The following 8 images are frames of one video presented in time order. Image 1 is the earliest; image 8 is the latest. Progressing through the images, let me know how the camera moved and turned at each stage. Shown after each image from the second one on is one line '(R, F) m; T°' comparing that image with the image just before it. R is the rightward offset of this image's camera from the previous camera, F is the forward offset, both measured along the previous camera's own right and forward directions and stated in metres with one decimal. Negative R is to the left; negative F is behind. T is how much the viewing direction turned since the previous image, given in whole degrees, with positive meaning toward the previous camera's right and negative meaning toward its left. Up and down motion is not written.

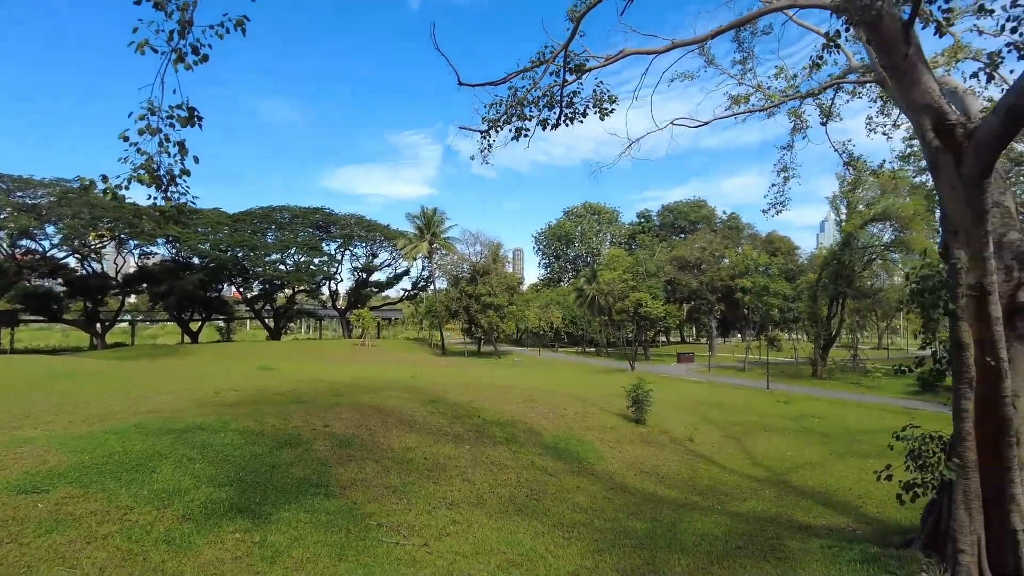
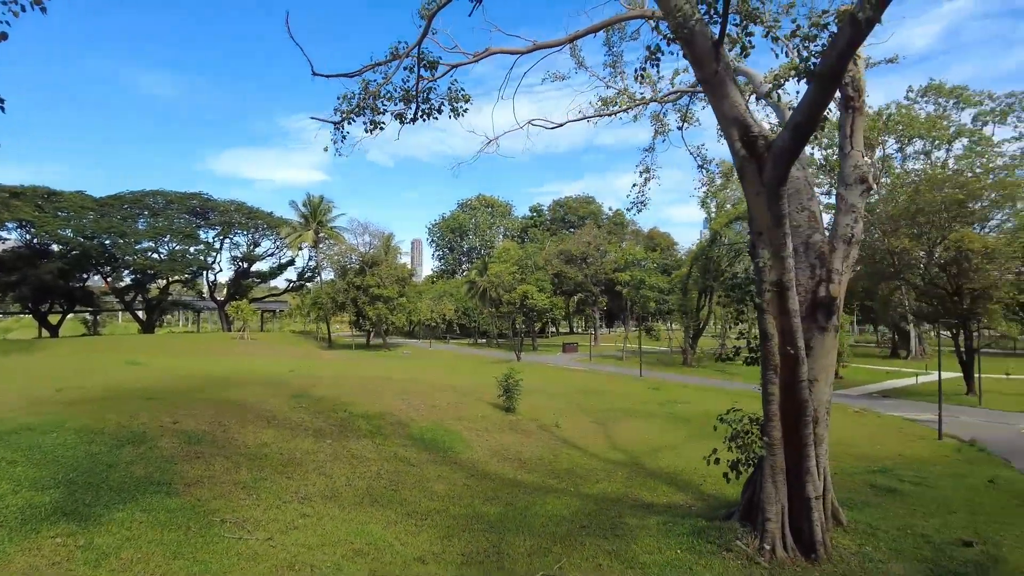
(+0.4, -0.2) m; +9°
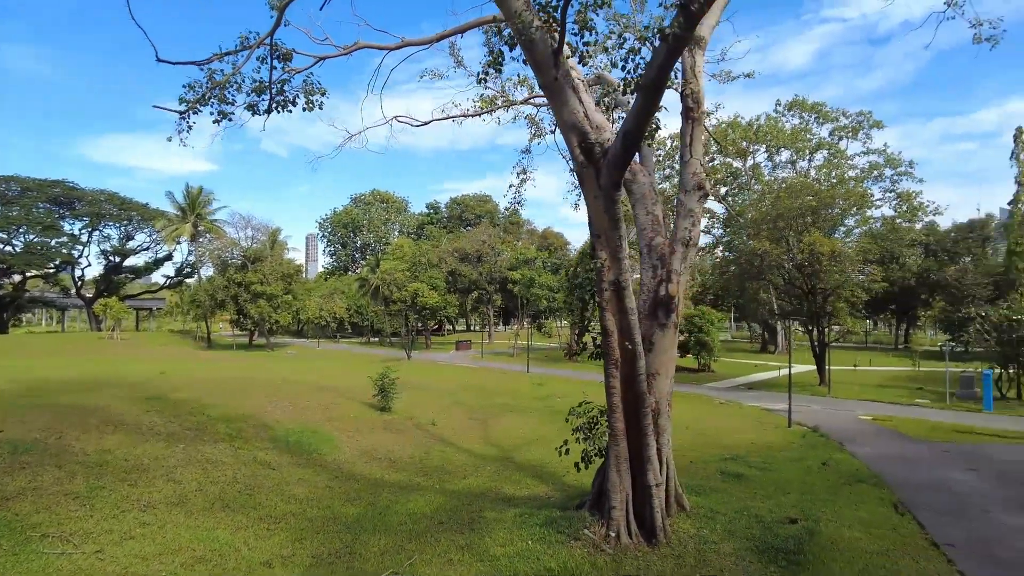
(+0.4, -0.1) m; +9°
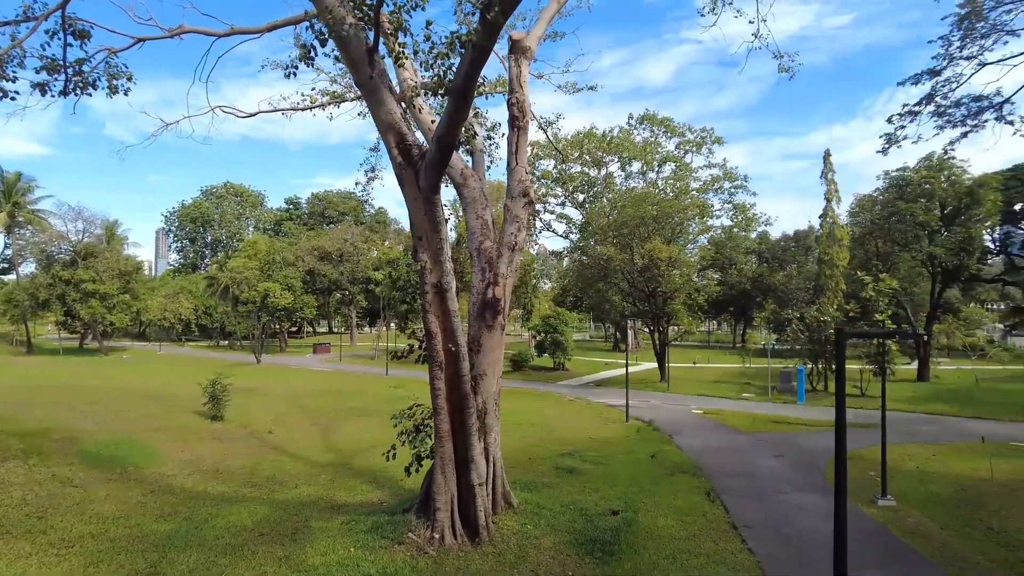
(+0.4, 0.0) m; +11°
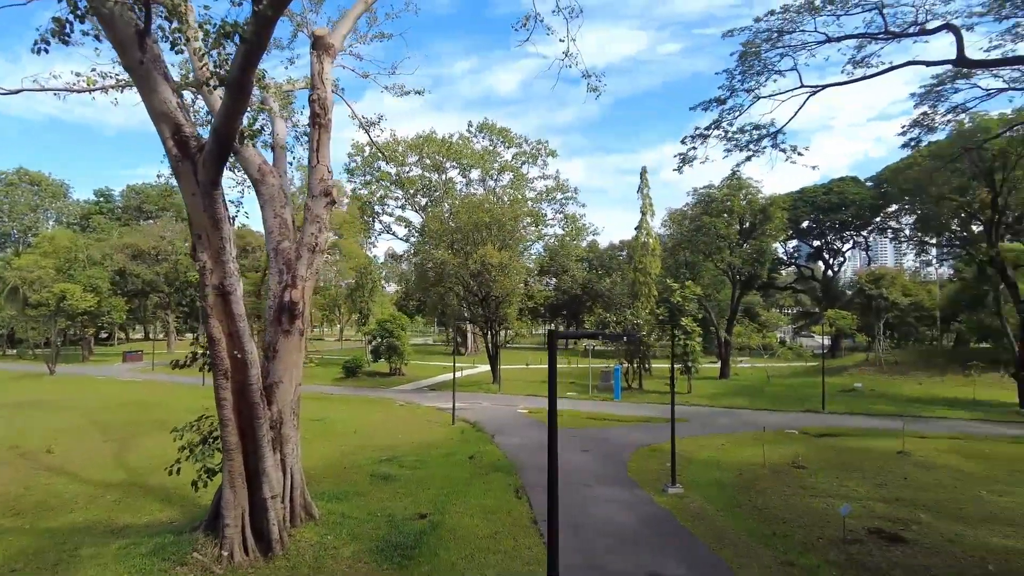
(+0.4, -0.1) m; +13°
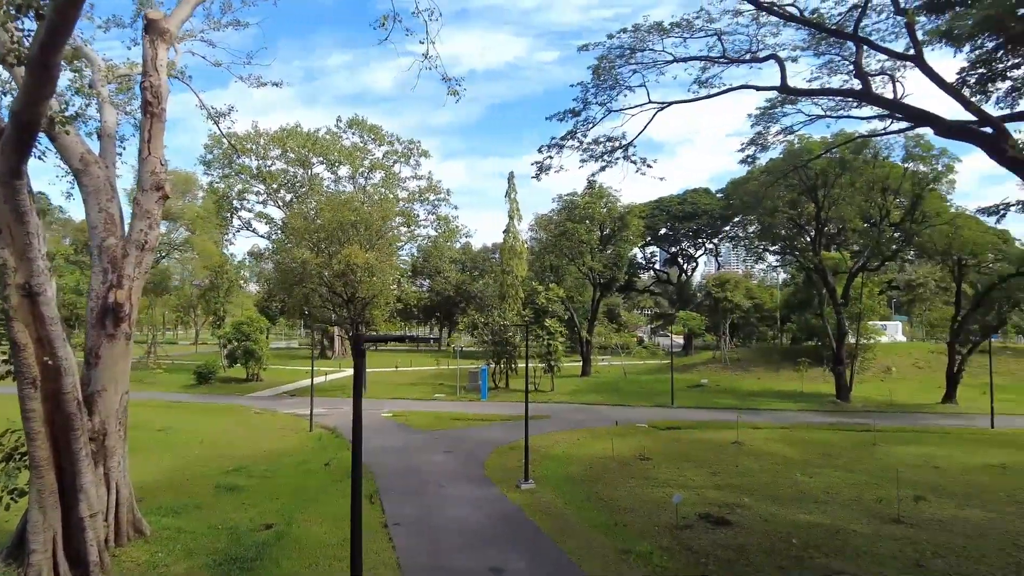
(+0.2, -0.1) m; +11°
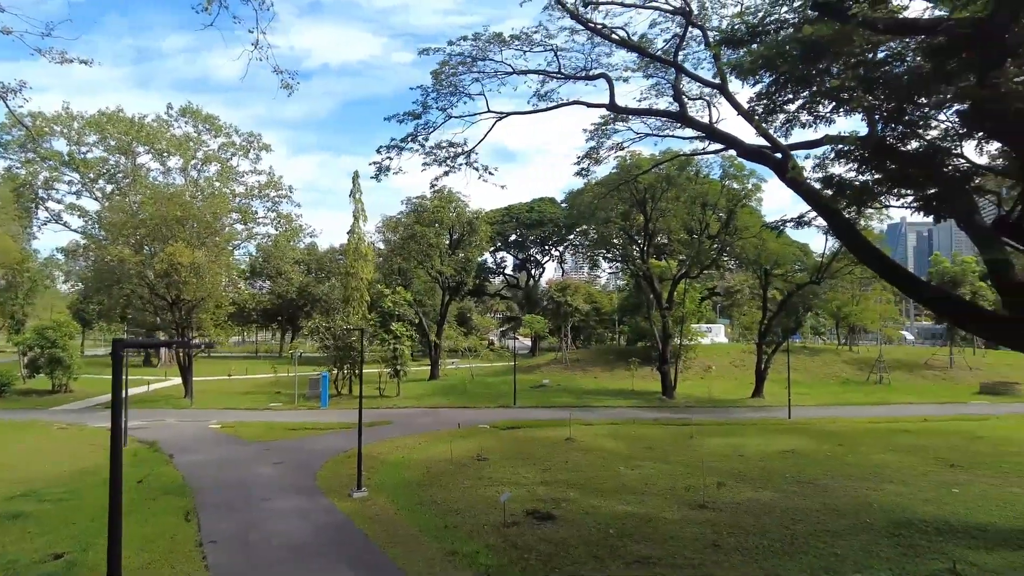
(+0.2, 0.0) m; +13°
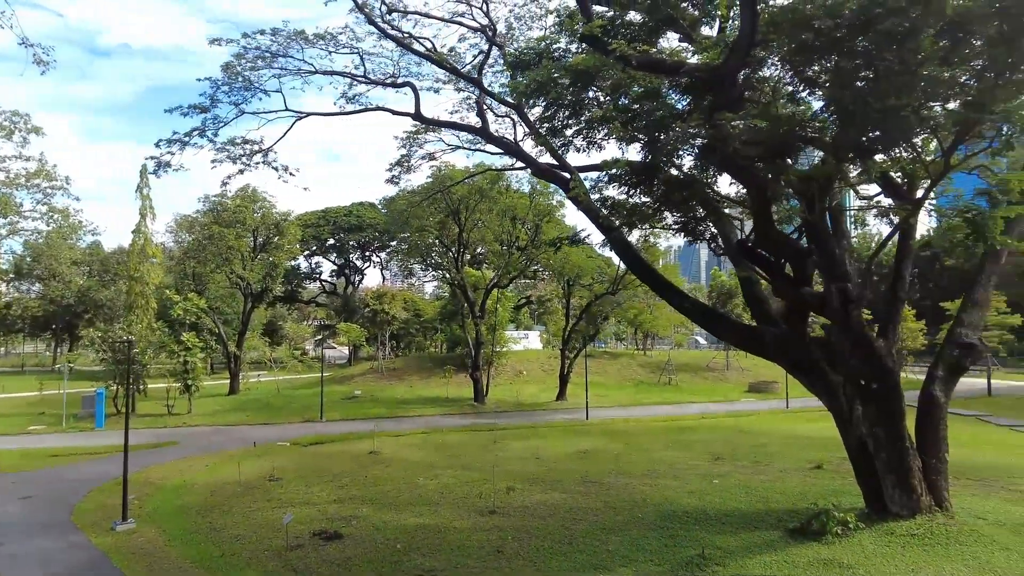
(+0.3, 0.0) m; +15°
